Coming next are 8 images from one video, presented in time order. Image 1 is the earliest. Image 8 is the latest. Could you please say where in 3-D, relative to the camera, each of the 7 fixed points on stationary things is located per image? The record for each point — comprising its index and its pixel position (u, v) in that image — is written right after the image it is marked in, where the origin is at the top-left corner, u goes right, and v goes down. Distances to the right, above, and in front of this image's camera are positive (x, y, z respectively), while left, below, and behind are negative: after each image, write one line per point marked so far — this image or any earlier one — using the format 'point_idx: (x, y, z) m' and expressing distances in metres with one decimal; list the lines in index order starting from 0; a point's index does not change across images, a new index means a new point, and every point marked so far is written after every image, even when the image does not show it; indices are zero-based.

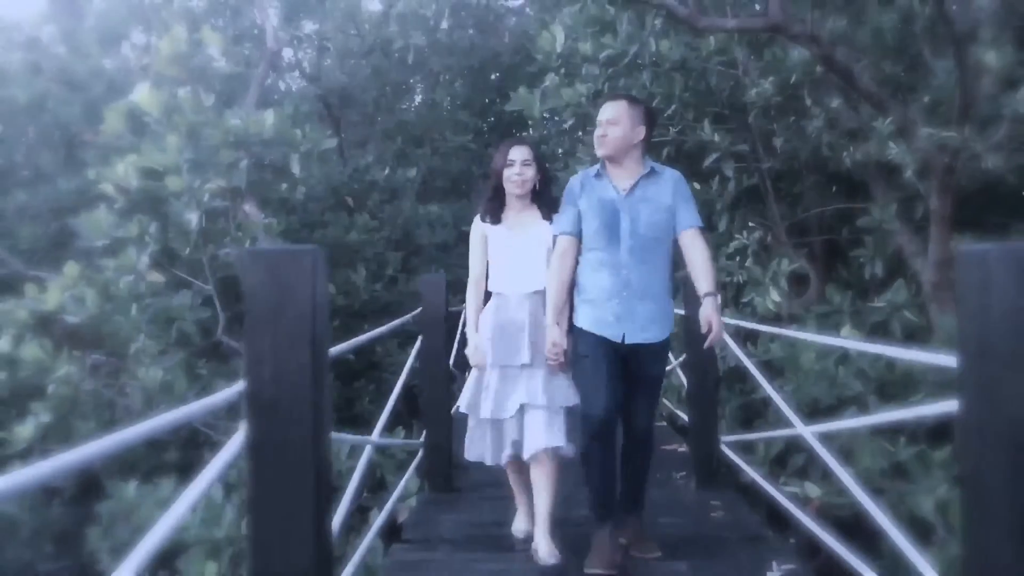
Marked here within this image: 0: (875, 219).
0: (+1.7, +0.3, +4.2) m
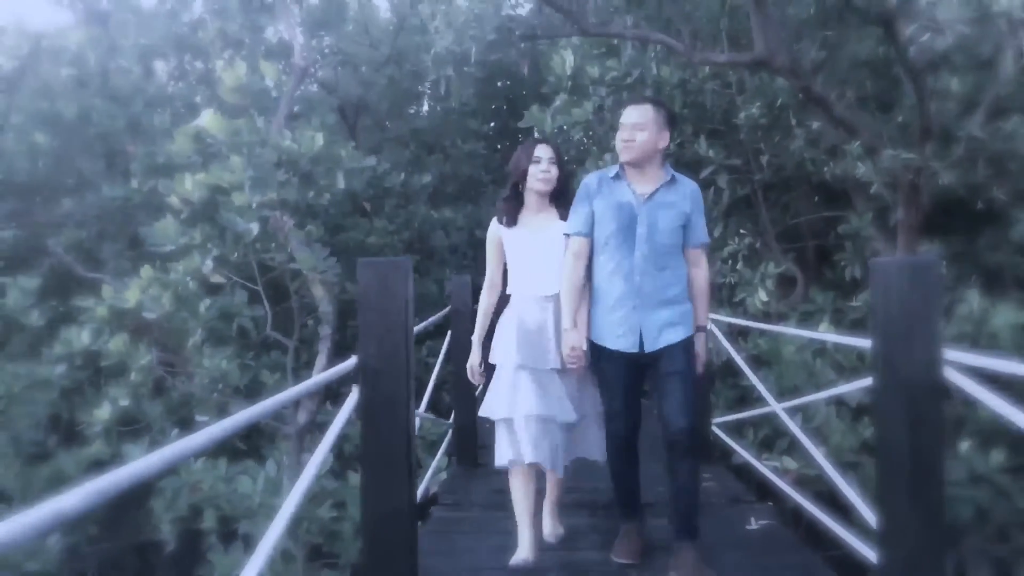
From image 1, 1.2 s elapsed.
0: (+1.8, +0.3, +4.7) m
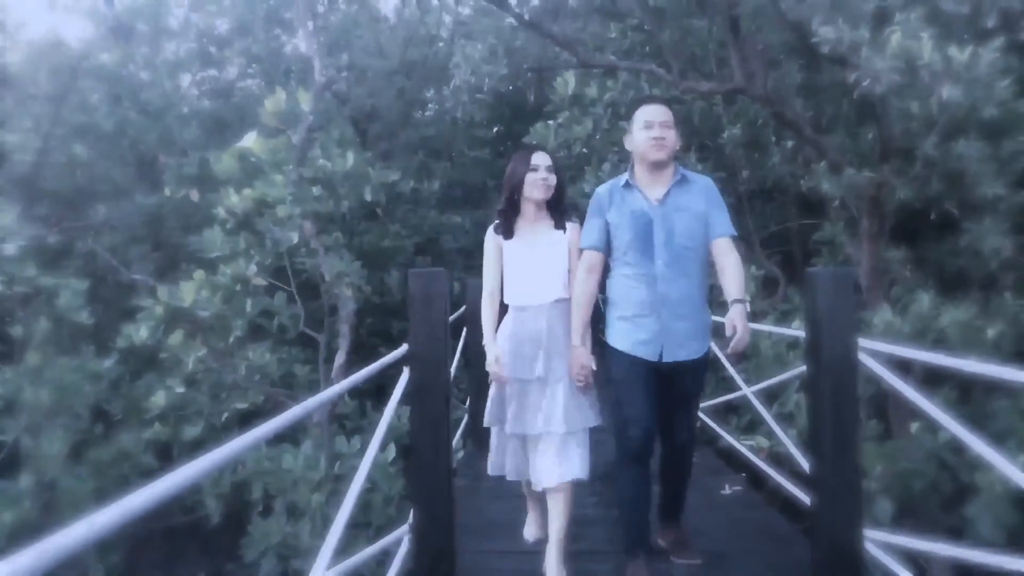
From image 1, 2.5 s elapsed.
0: (+1.8, +0.3, +5.2) m
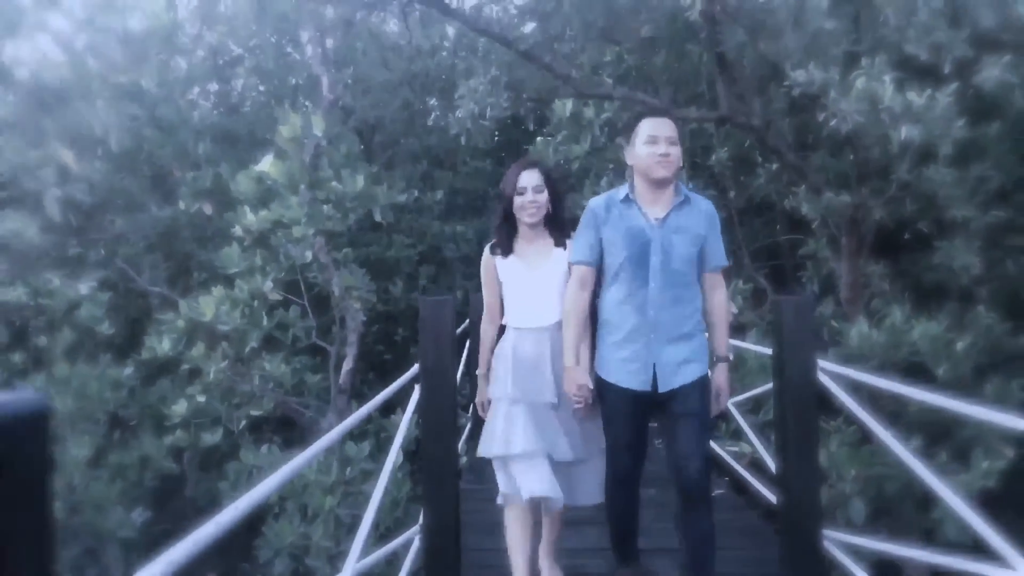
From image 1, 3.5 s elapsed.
0: (+1.8, +0.2, +5.5) m
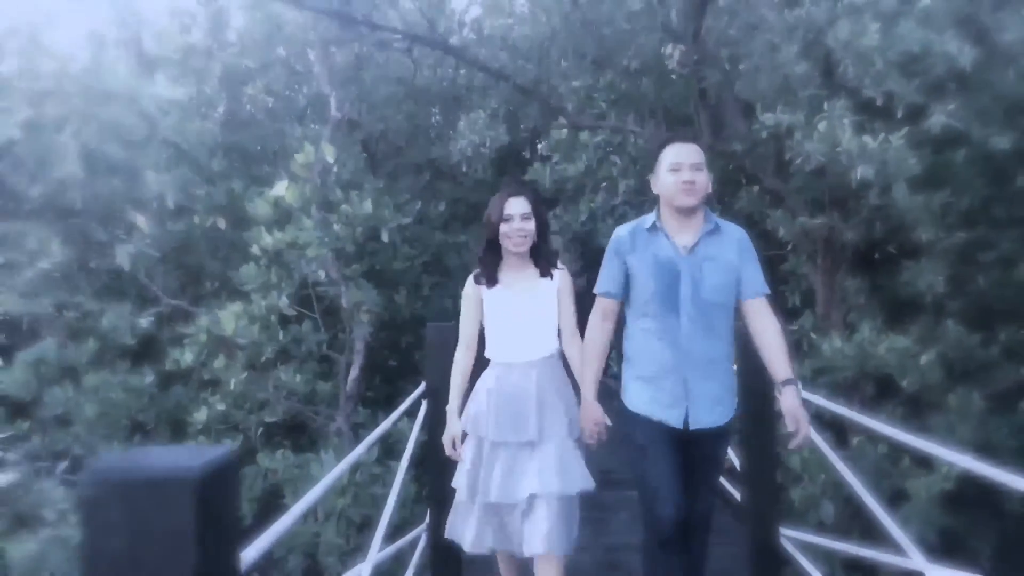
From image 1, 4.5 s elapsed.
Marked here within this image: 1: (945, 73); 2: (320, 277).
0: (+1.8, +0.1, +5.9) m
1: (+1.8, +0.9, +3.8) m
2: (-1.4, +0.1, +6.4) m
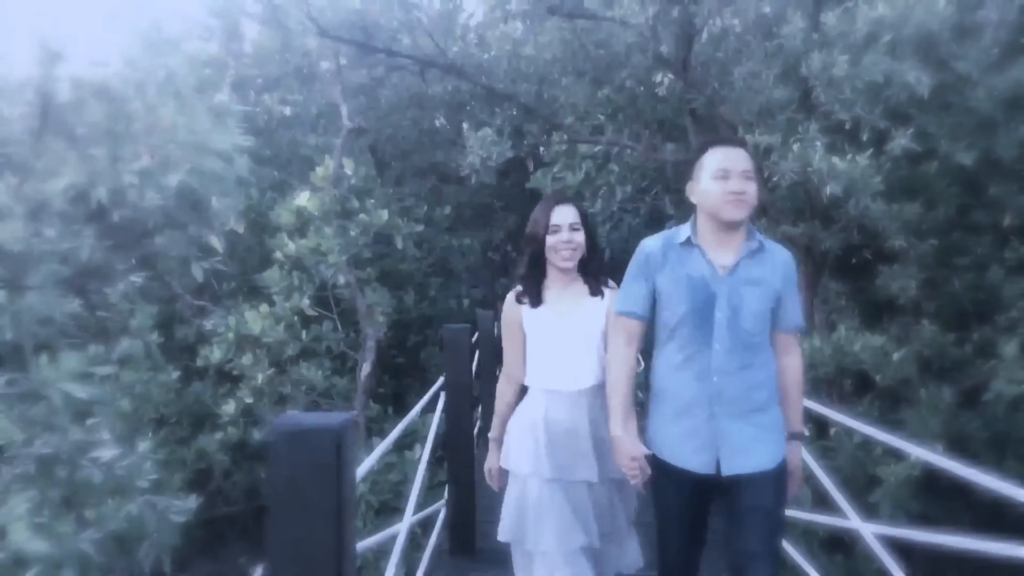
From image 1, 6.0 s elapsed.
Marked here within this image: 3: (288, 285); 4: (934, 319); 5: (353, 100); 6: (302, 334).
0: (+1.9, +0.1, +6.3) m
1: (+1.9, +0.9, +4.3) m
2: (-1.3, +0.1, +6.9) m
3: (-1.7, 0.0, +6.7) m
4: (+2.5, -0.2, +5.4) m
5: (-1.5, +1.8, +8.4) m
6: (-1.6, -0.3, +6.7) m
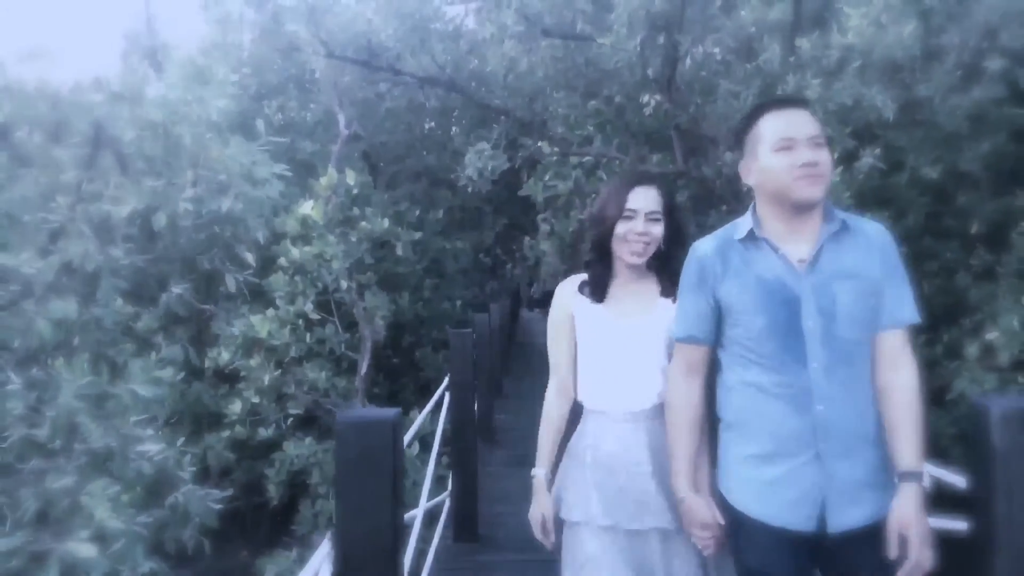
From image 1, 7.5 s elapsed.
0: (+1.8, +0.1, +6.7) m
1: (+1.9, +0.9, +4.6) m
2: (-1.4, 0.0, +7.1) m
3: (-1.7, 0.0, +7.0) m
4: (+2.4, -0.2, +5.7) m
5: (-1.6, +1.7, +8.7) m
6: (-1.7, -0.4, +7.0) m
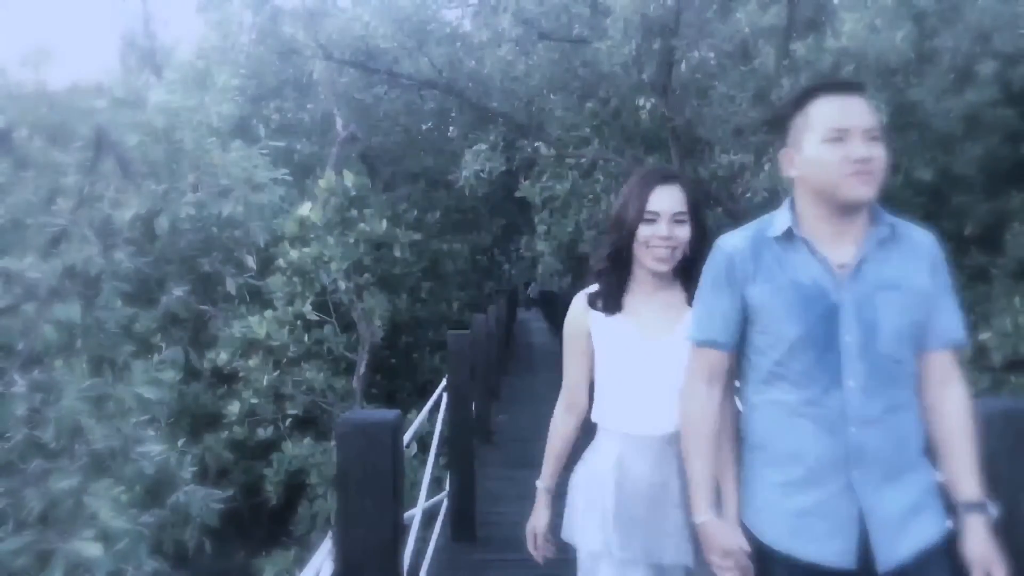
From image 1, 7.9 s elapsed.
0: (+1.8, +0.1, +6.7) m
1: (+1.8, +0.9, +4.6) m
2: (-1.4, 0.0, +7.2) m
3: (-1.8, 0.0, +7.0) m
4: (+2.4, -0.2, +5.8) m
5: (-1.6, +1.7, +8.8) m
6: (-1.7, -0.4, +7.1) m
